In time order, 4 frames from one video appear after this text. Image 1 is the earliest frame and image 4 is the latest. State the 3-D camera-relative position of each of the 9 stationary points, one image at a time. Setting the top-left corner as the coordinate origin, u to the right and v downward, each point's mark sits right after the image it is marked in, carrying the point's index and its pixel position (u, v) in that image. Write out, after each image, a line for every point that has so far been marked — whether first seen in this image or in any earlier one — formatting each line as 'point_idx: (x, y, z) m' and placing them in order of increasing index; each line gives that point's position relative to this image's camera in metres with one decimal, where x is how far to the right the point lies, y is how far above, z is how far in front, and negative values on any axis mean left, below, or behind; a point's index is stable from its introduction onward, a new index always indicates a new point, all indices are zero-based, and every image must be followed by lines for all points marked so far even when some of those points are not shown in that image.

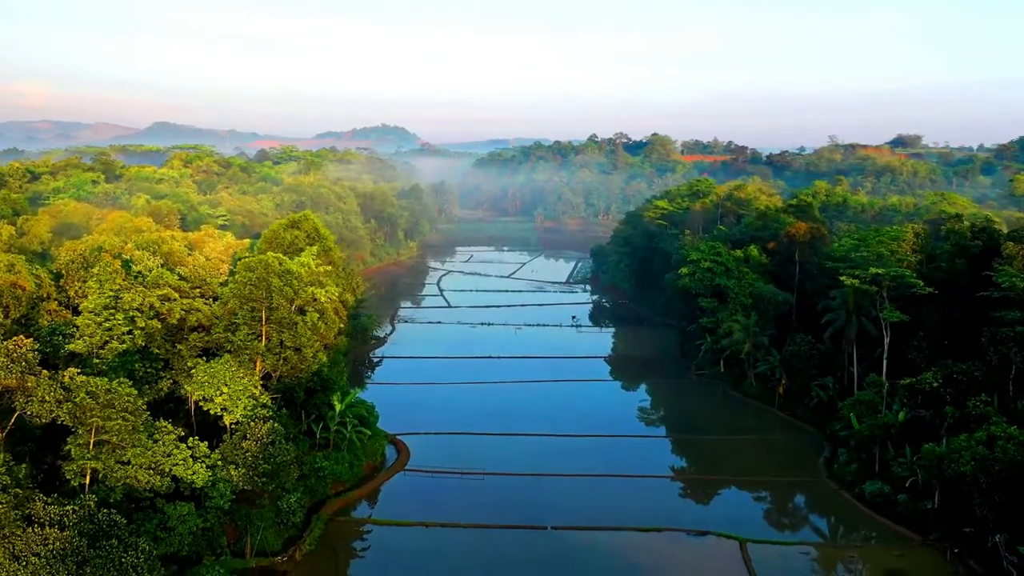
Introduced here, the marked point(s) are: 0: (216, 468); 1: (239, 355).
0: (-7.4, -4.5, +17.9) m
1: (-7.4, -1.8, +19.3) m
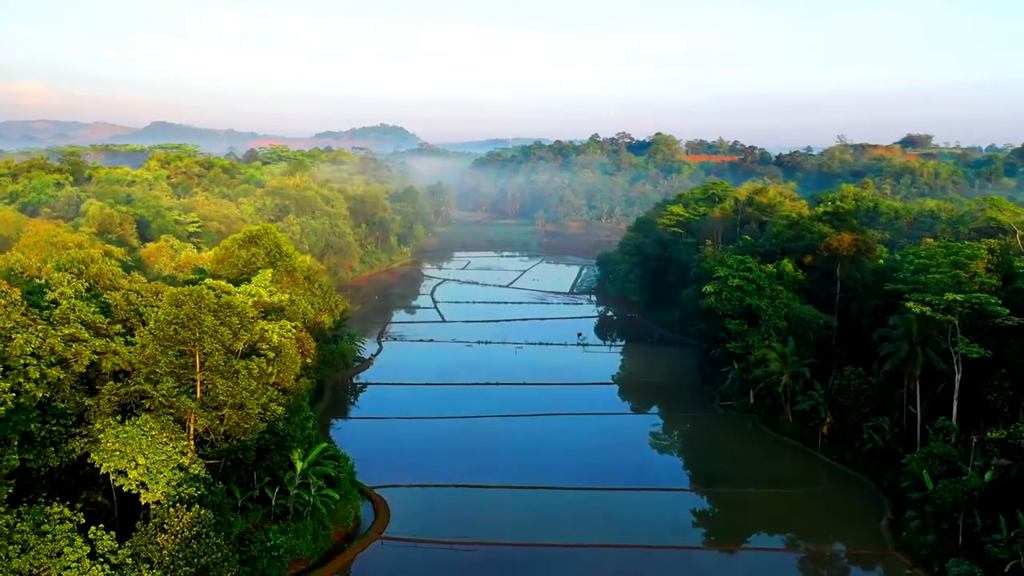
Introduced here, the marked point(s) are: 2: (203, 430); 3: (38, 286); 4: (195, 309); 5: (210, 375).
0: (-7.4, -5.4, +13.6) m
1: (-7.4, -2.7, +15.0) m
2: (-6.9, -3.1, +15.9) m
3: (-12.5, +0.1, +18.7) m
4: (-6.9, -0.5, +15.6) m
5: (-6.7, -1.9, +15.8) m
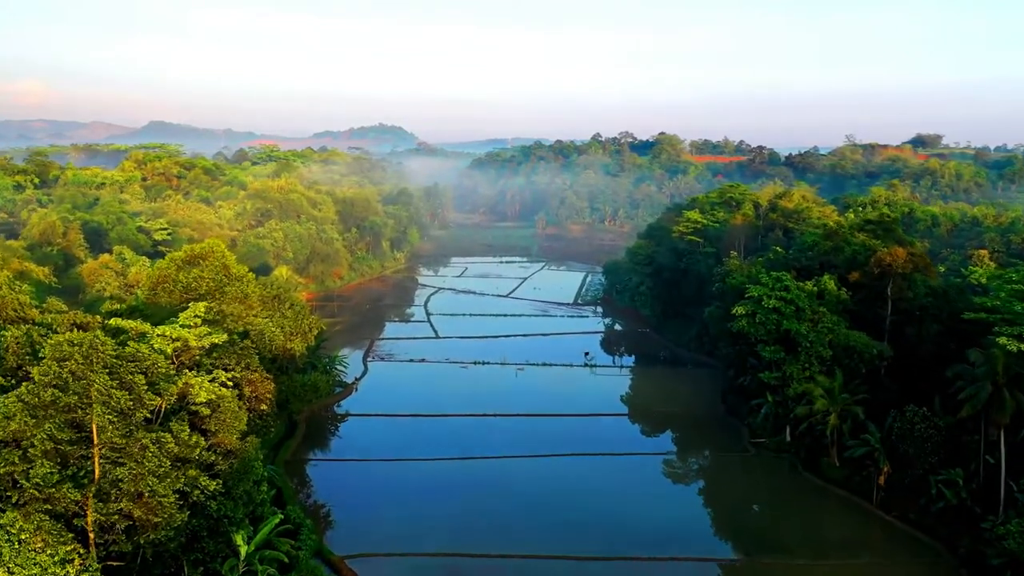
0: (-7.4, -6.2, +9.5) m
1: (-7.4, -3.5, +11.0) m
2: (-6.9, -3.9, +11.9) m
3: (-12.5, -0.7, +14.7) m
4: (-6.9, -1.2, +11.6) m
5: (-6.7, -2.7, +11.8) m
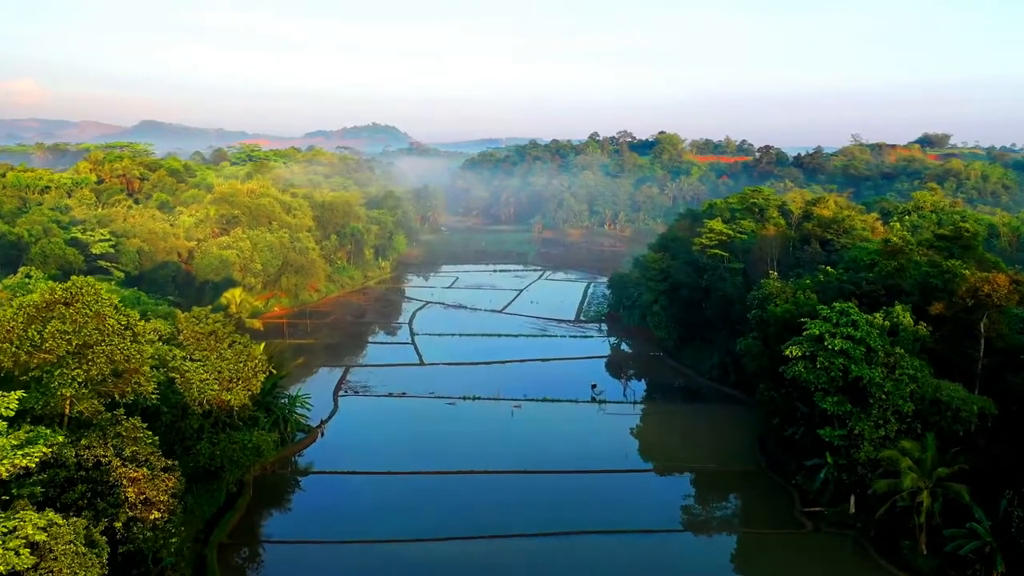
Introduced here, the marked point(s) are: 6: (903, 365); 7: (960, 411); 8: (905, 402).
0: (-7.4, -7.2, +4.2) m
1: (-7.4, -4.5, +5.7) m
2: (-6.9, -4.9, +6.5) m
3: (-12.5, -1.7, +9.3) m
4: (-6.9, -2.3, +6.2) m
5: (-6.7, -3.7, +6.4) m
6: (+10.7, -2.1, +19.4) m
7: (+11.6, -3.1, +18.4) m
8: (+10.5, -3.1, +18.9) m
